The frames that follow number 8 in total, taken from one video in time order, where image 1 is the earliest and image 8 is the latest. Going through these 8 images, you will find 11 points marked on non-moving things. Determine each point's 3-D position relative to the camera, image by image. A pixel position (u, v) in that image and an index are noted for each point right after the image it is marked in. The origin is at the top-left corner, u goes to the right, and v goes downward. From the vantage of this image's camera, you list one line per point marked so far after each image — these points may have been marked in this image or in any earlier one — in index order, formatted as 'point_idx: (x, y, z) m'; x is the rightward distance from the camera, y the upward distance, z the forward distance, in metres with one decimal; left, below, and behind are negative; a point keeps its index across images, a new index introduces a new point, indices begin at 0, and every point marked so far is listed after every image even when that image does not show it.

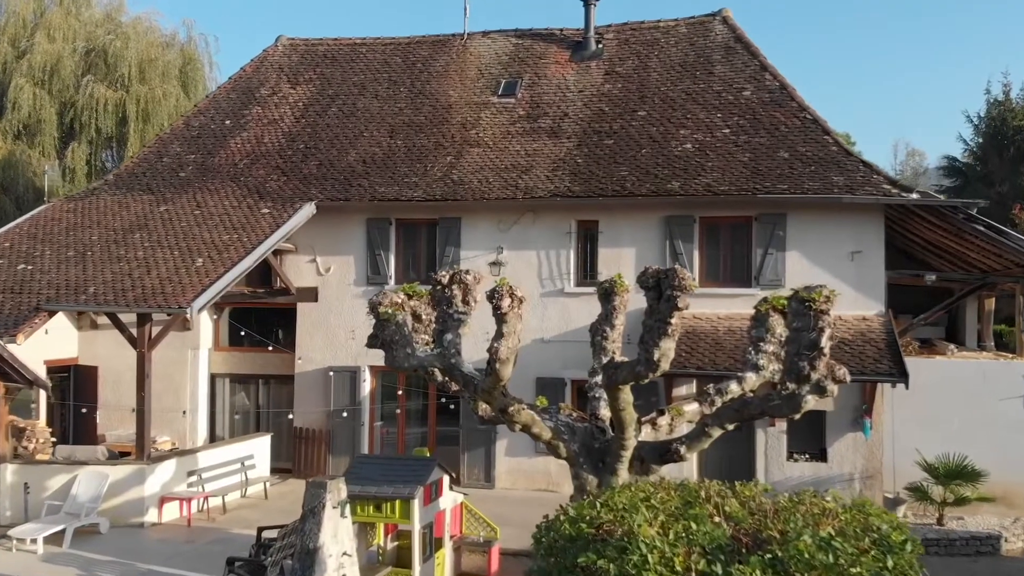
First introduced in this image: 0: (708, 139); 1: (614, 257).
0: (+3.0, +2.3, +15.8) m
1: (+1.5, +0.5, +15.4) m
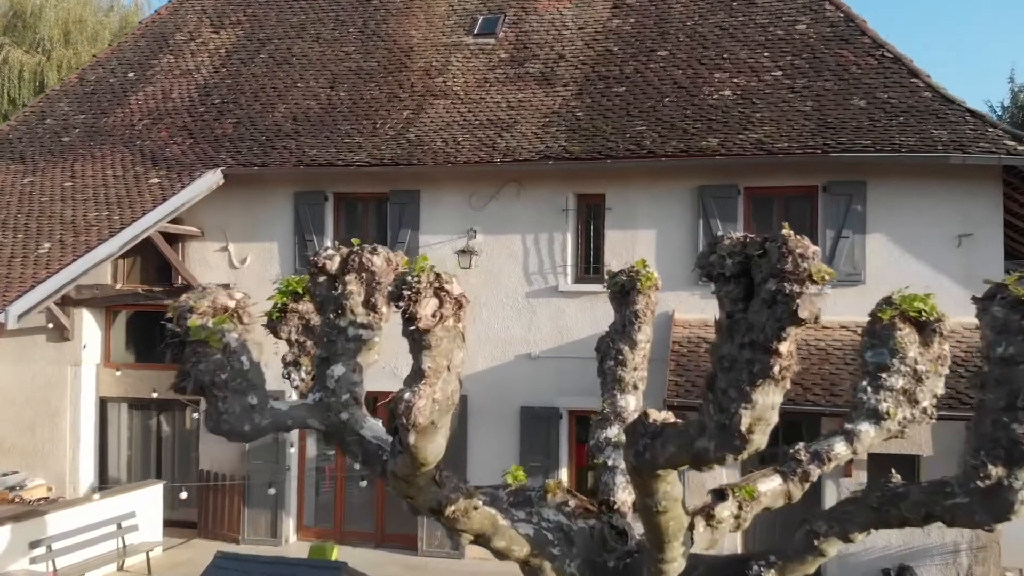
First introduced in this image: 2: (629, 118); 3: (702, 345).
0: (+2.8, +2.3, +11.7) m
1: (+1.3, +0.5, +11.2) m
2: (+1.3, +1.9, +11.6) m
3: (+1.9, -0.6, +10.3) m
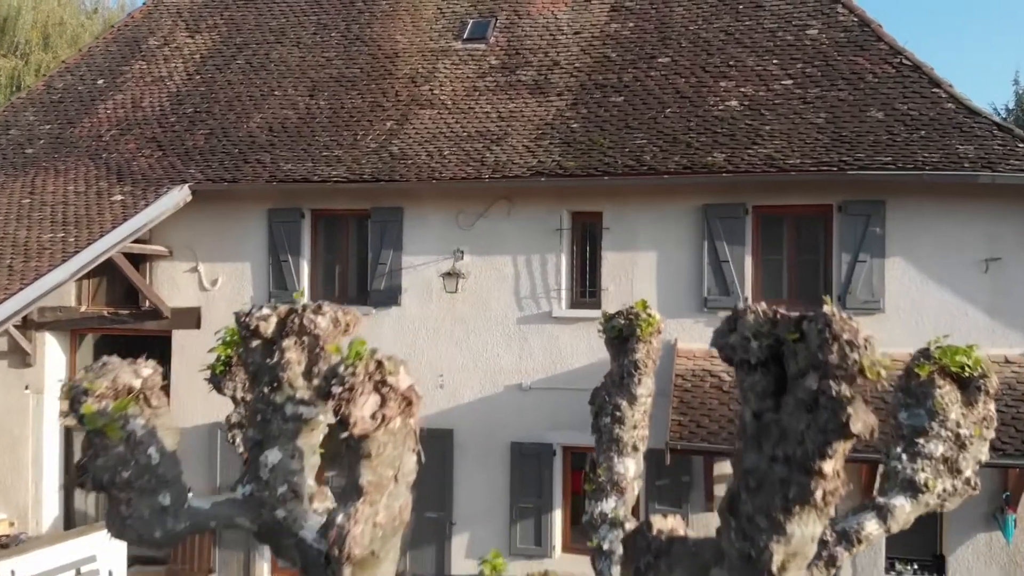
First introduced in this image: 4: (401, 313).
0: (+2.7, +2.1, +10.9) m
1: (+1.2, +0.3, +10.4) m
2: (+1.2, +1.7, +10.7) m
3: (+1.8, -0.8, +9.5) m
4: (-1.2, -0.3, +10.9) m
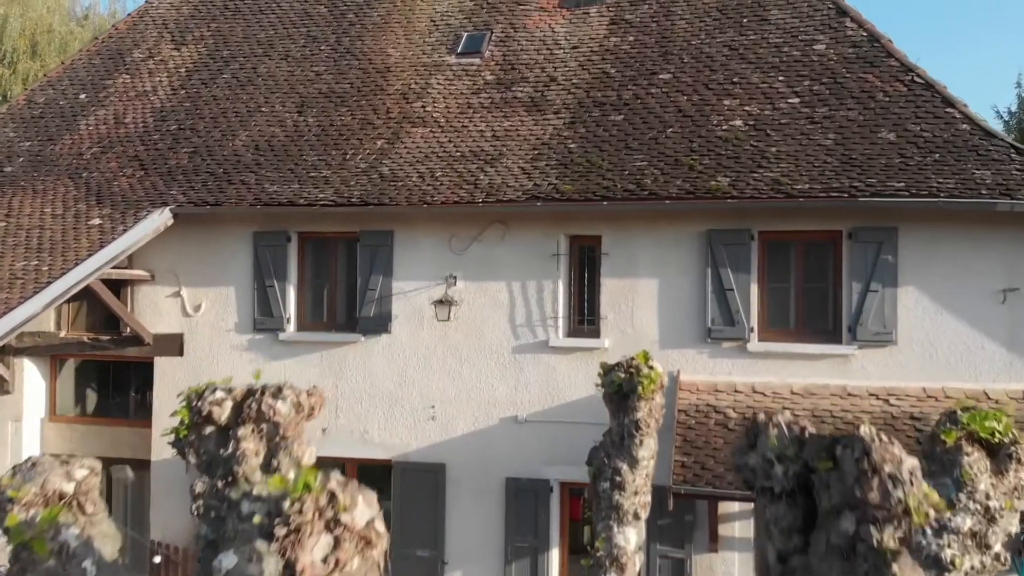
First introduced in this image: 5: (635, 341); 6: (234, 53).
0: (+2.6, +1.8, +10.4) m
1: (+1.1, 0.0, +9.9) m
2: (+1.2, +1.4, +10.3) m
3: (+1.8, -1.1, +9.0) m
4: (-1.2, -0.5, +10.5) m
5: (+1.2, -0.5, +9.8) m
6: (-3.7, +3.1, +13.6) m
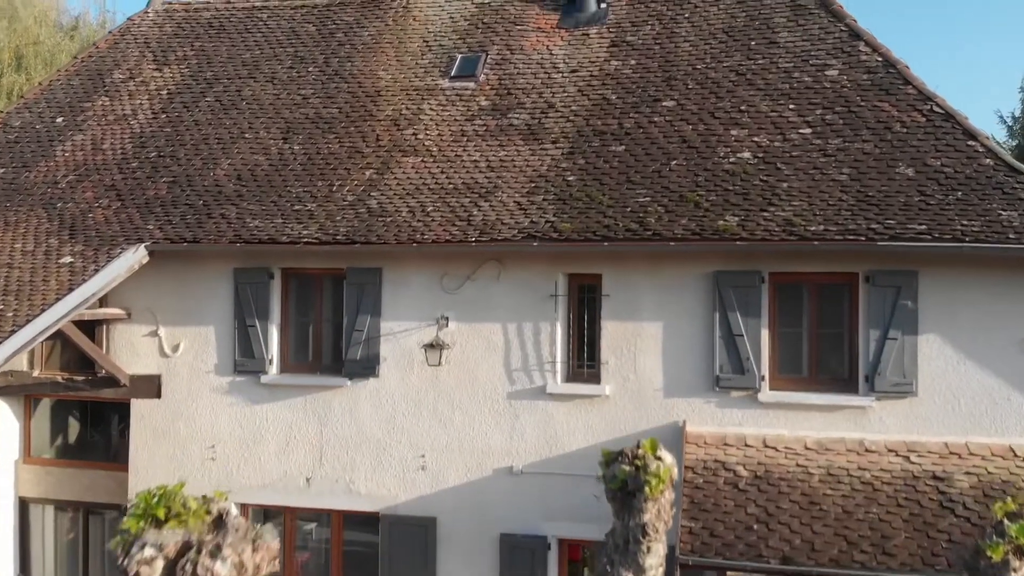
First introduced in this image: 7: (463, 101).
0: (+2.6, +1.4, +9.8) m
1: (+1.1, -0.4, +9.4) m
2: (+1.1, +1.0, +9.7) m
3: (+1.7, -1.5, +8.4) m
4: (-1.3, -1.0, +9.9) m
5: (+1.1, -0.9, +9.3) m
6: (-3.7, +2.7, +13.0) m
7: (-0.6, +2.1, +11.7) m
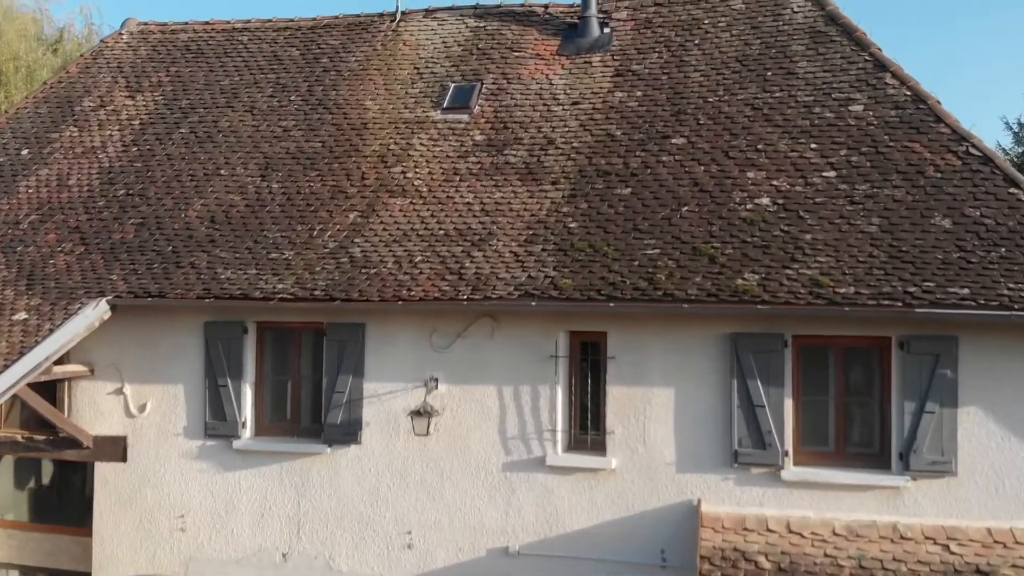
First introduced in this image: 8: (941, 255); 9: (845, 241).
0: (+2.5, +0.9, +9.0) m
1: (+1.0, -0.9, +8.5) m
2: (+1.1, +0.5, +8.9) m
3: (+1.7, -2.1, +7.6) m
4: (-1.3, -1.5, +9.1) m
5: (+1.1, -1.4, +8.4) m
6: (-3.8, +2.2, +12.1) m
7: (-0.6, +1.6, +10.8) m
8: (+3.3, +0.3, +8.0) m
9: (+2.7, +0.4, +8.3) m
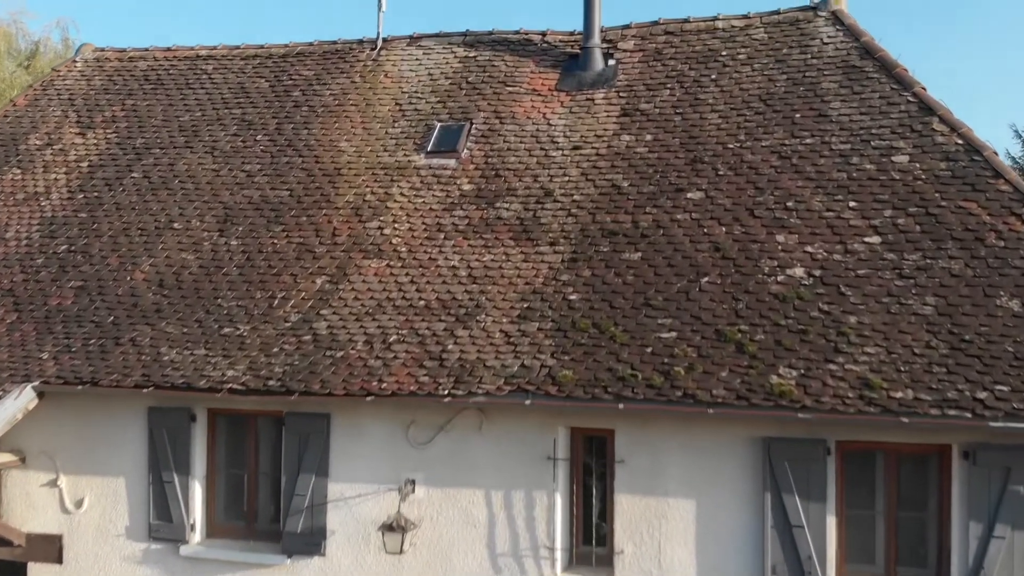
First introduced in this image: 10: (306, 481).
0: (+2.5, +0.2, +7.7) m
1: (+1.0, -1.6, +7.2) m
2: (+1.0, -0.2, +7.6) m
3: (+1.6, -2.7, +6.3) m
4: (-1.4, -2.1, +7.8) m
5: (+1.0, -2.1, +7.1) m
6: (-3.9, +1.5, +10.8) m
7: (-0.7, +1.0, +9.5) m
8: (+3.3, -0.4, +6.7) m
9: (+2.6, -0.3, +7.0) m
10: (-1.6, -1.5, +7.8) m
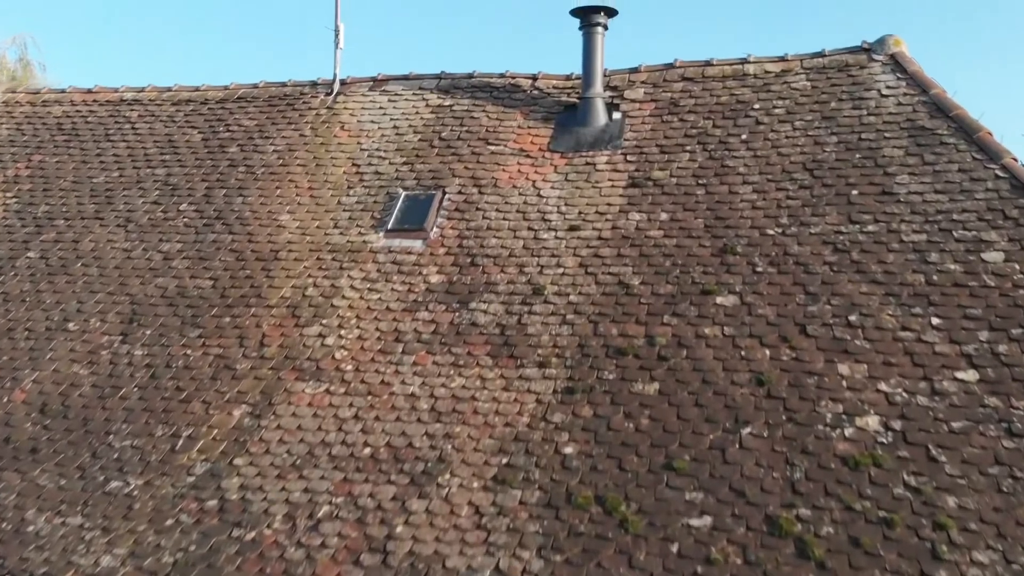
0: (+2.3, -0.7, +5.7) m
1: (+0.8, -2.5, +5.3) m
2: (+0.9, -1.1, +5.6) m
3: (+1.5, -3.6, +4.3) m
4: (-1.5, -3.0, +5.8) m
5: (+0.9, -3.0, +5.2) m
6: (-4.0, +0.7, +8.9) m
7: (-0.8, +0.1, +7.6) m
8: (+3.1, -1.3, +4.7) m
9: (+2.5, -1.1, +5.1) m
10: (-1.7, -2.3, +5.8) m
